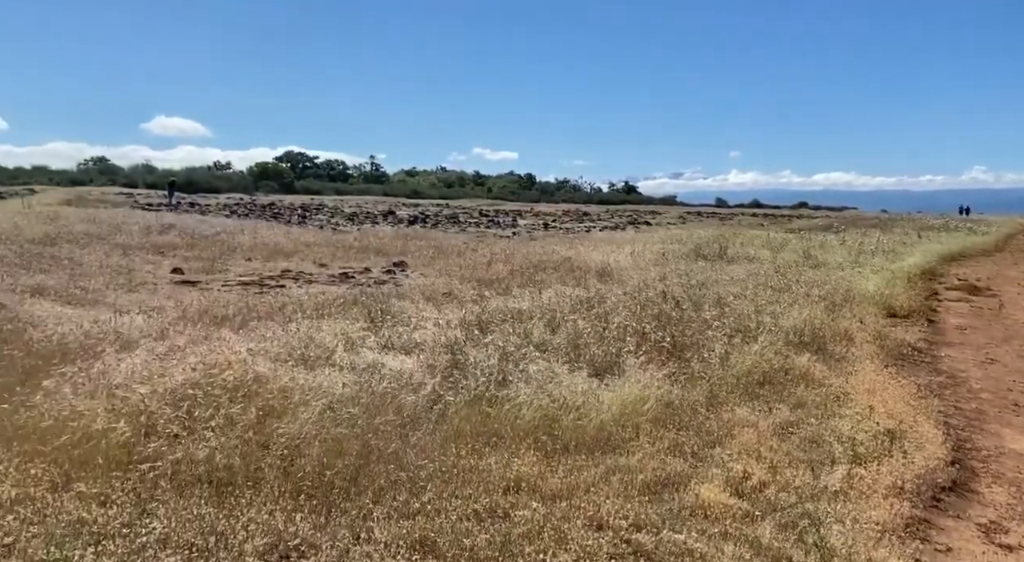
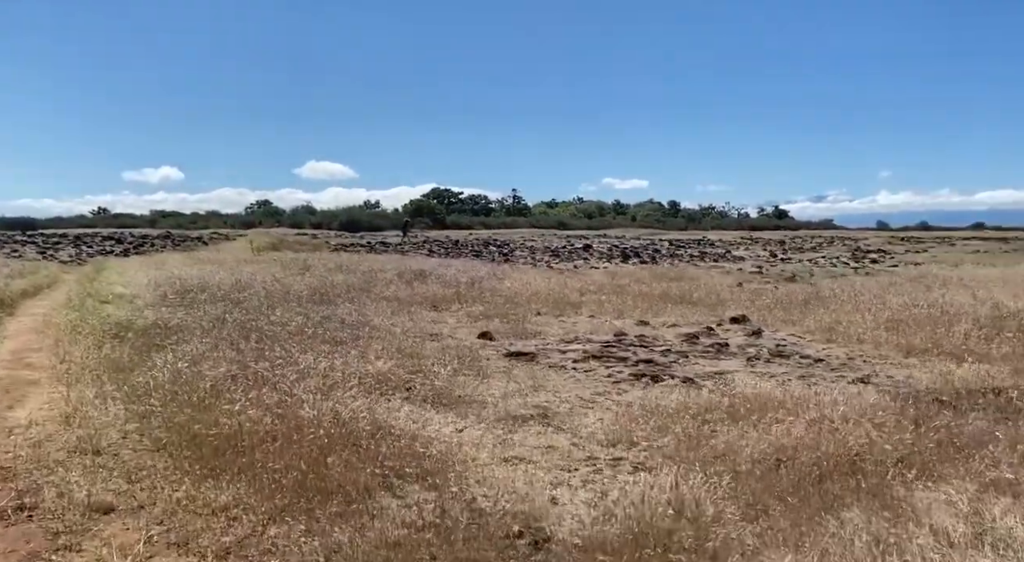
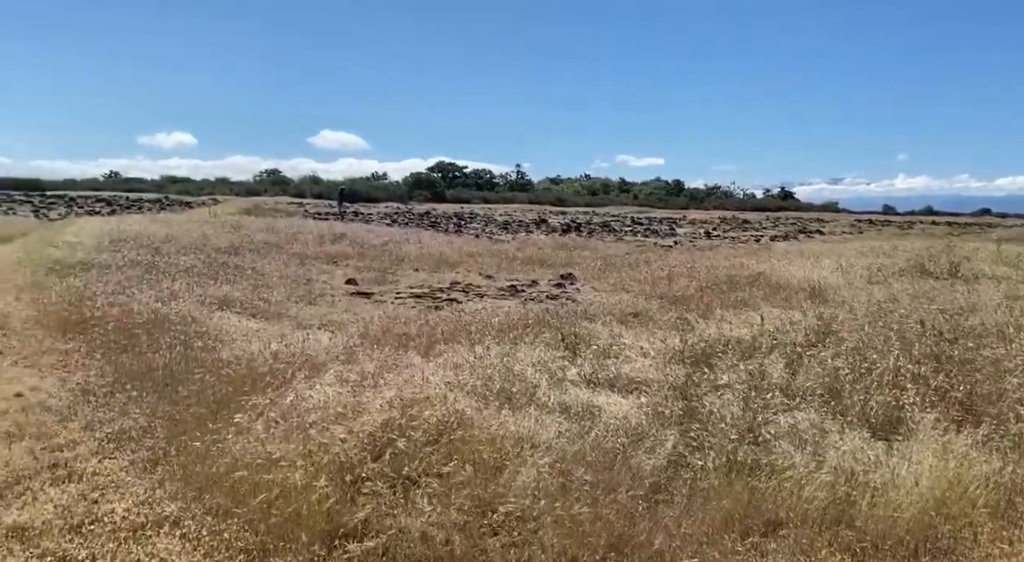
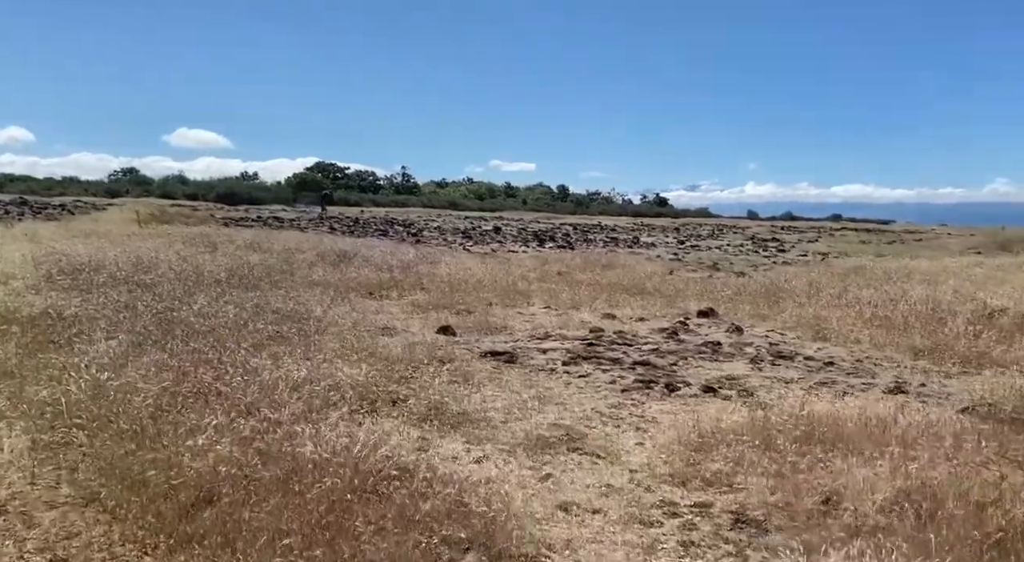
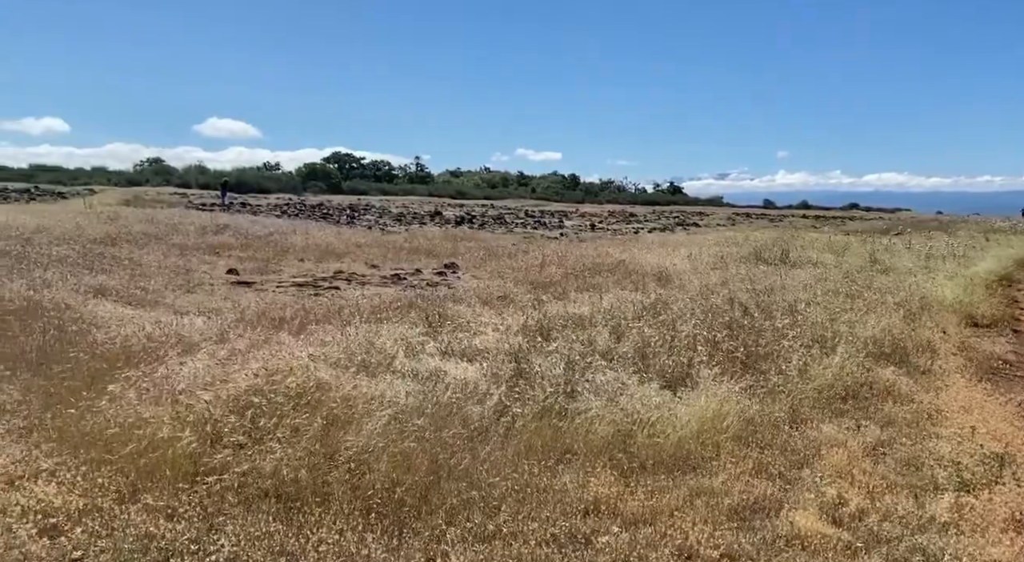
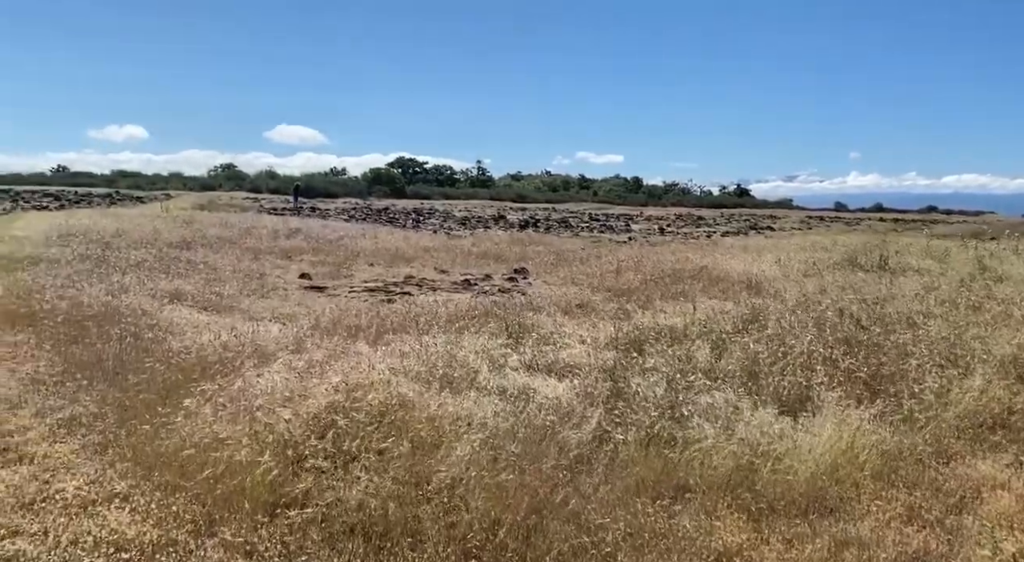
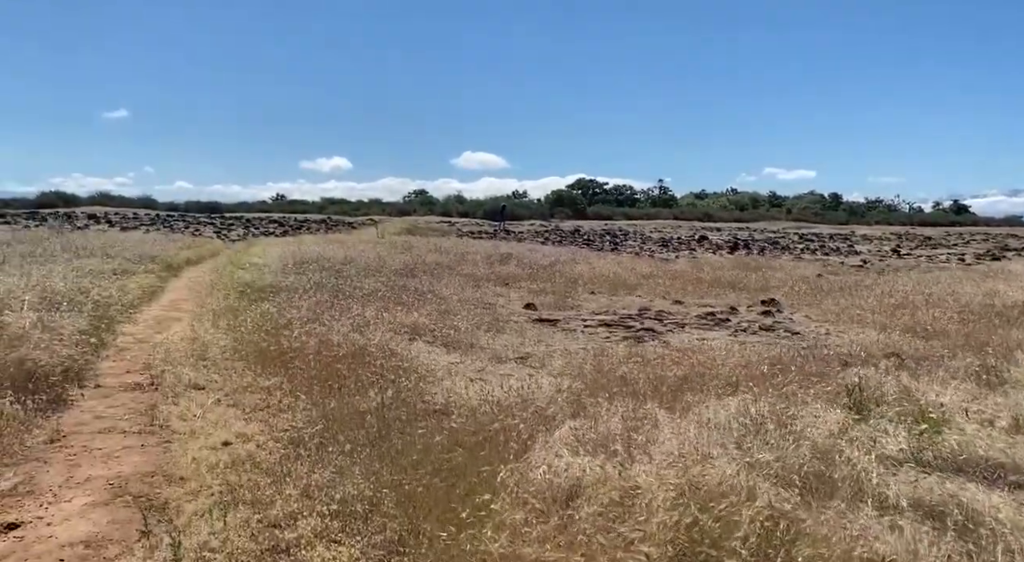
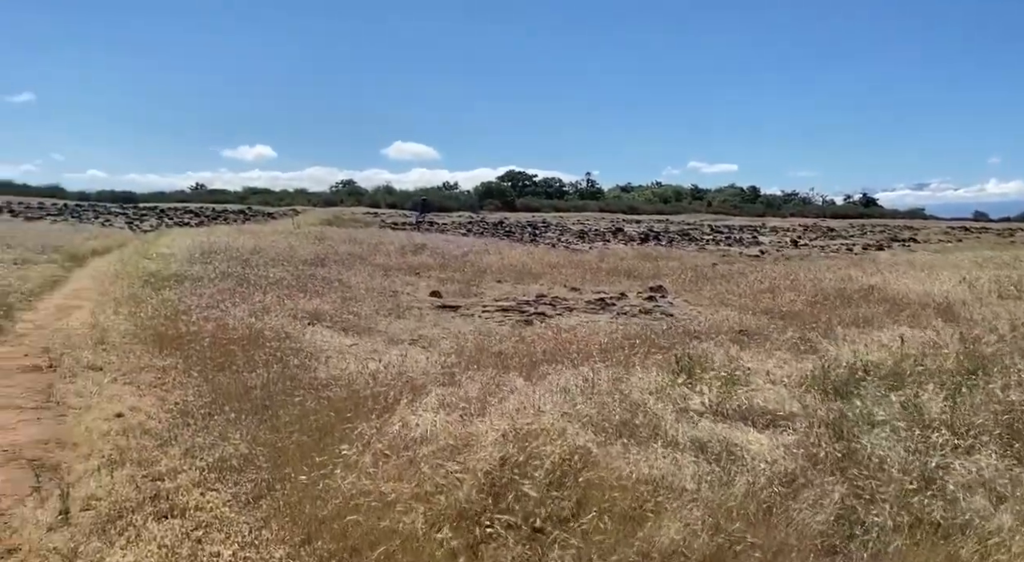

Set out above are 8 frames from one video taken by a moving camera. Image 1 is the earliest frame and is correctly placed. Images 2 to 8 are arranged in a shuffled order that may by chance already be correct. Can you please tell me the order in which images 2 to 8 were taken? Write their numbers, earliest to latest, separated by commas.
5, 6, 3, 8, 7, 2, 4
